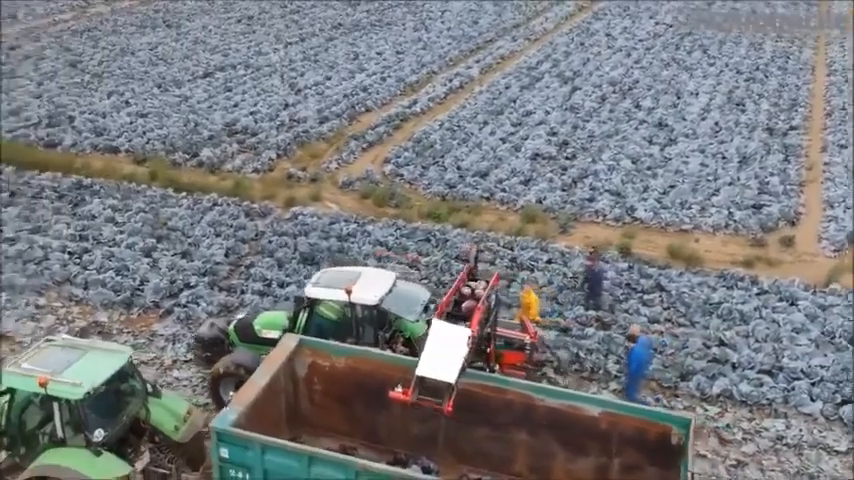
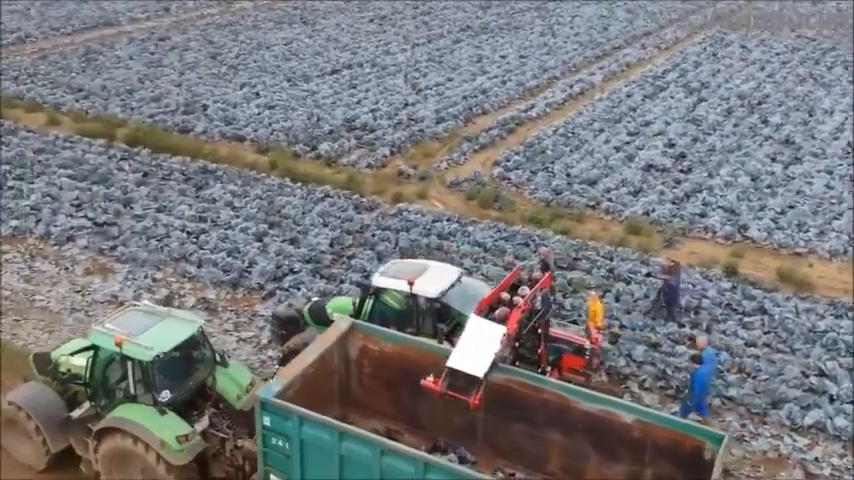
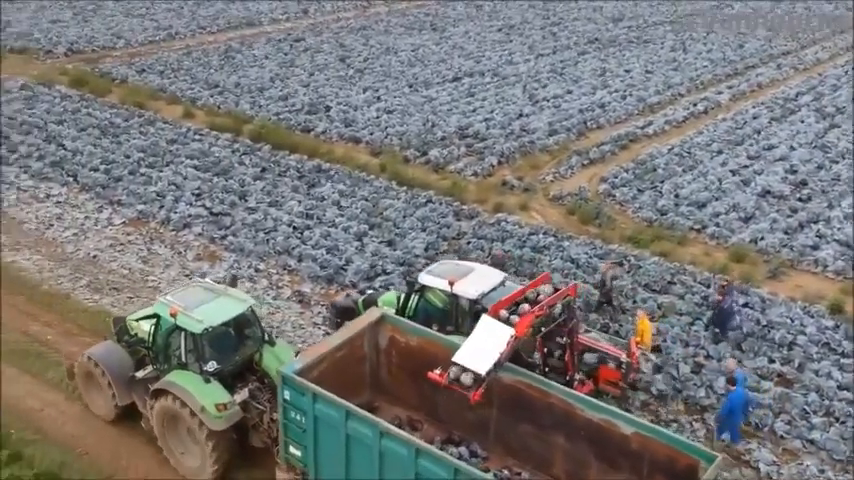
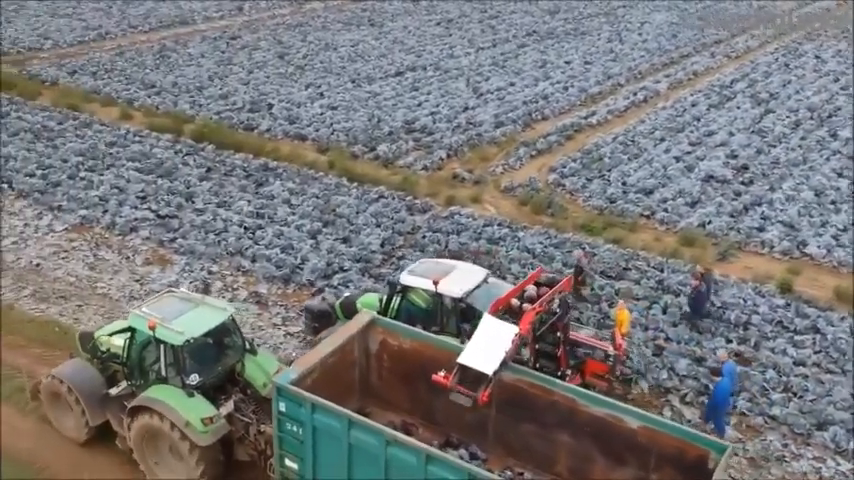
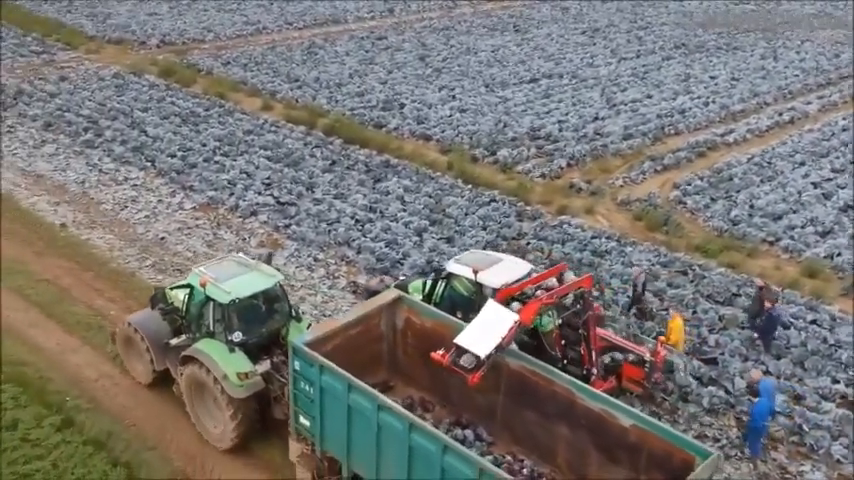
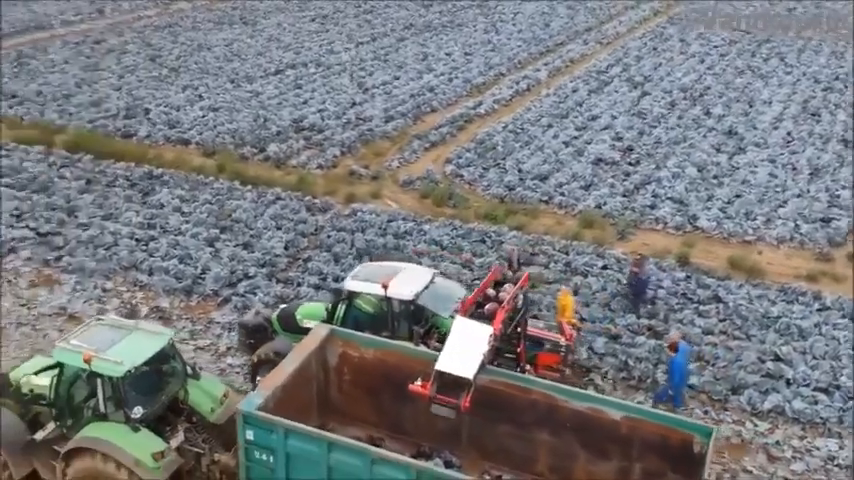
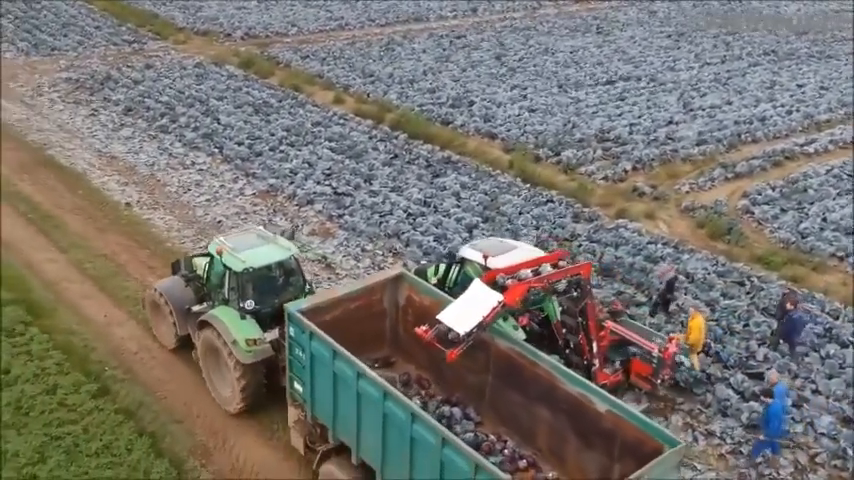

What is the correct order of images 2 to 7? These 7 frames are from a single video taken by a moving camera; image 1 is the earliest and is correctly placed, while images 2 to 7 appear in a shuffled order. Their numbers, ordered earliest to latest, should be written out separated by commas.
6, 2, 4, 3, 5, 7
